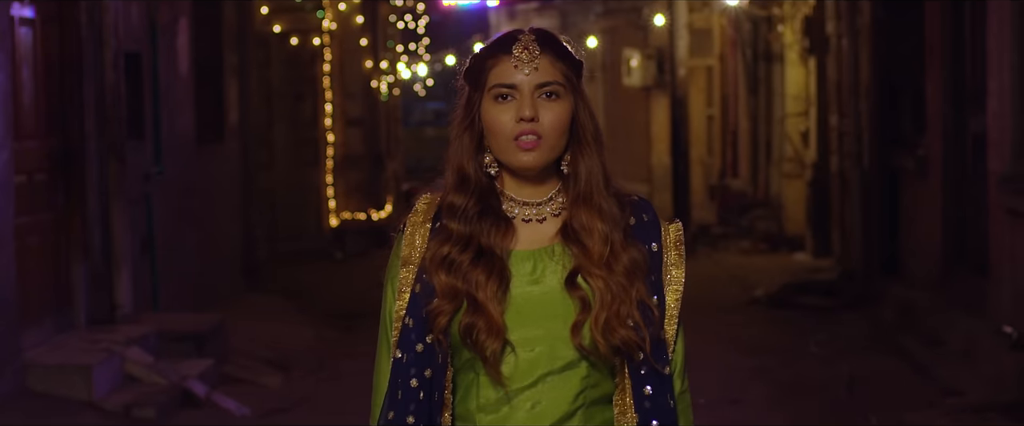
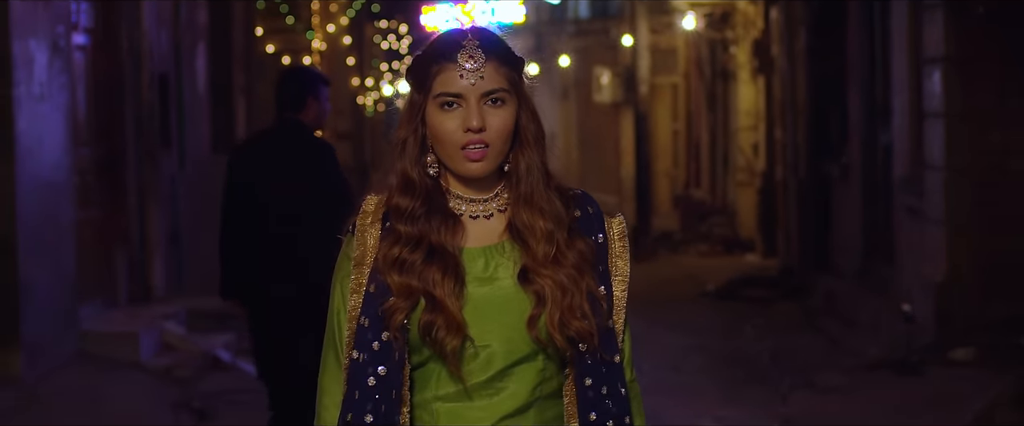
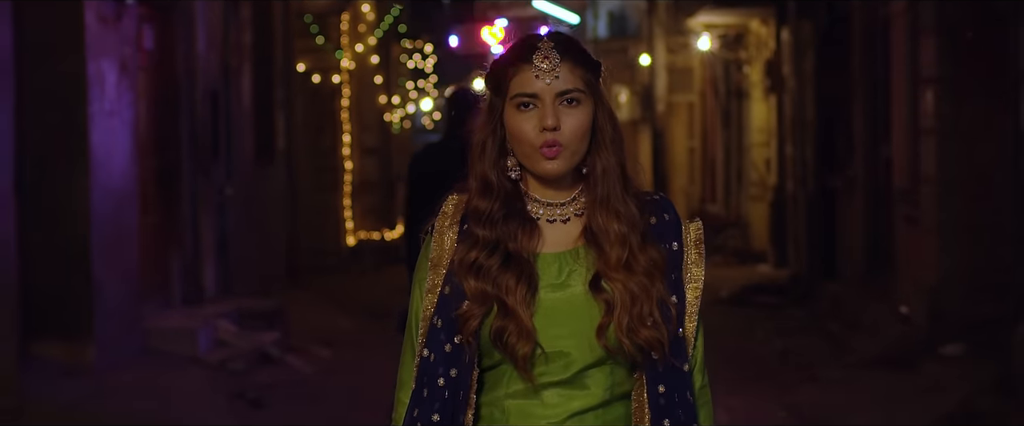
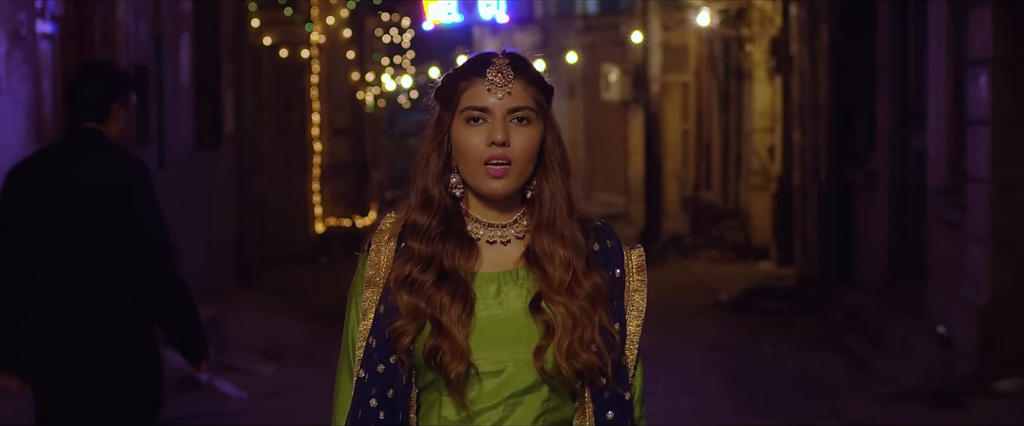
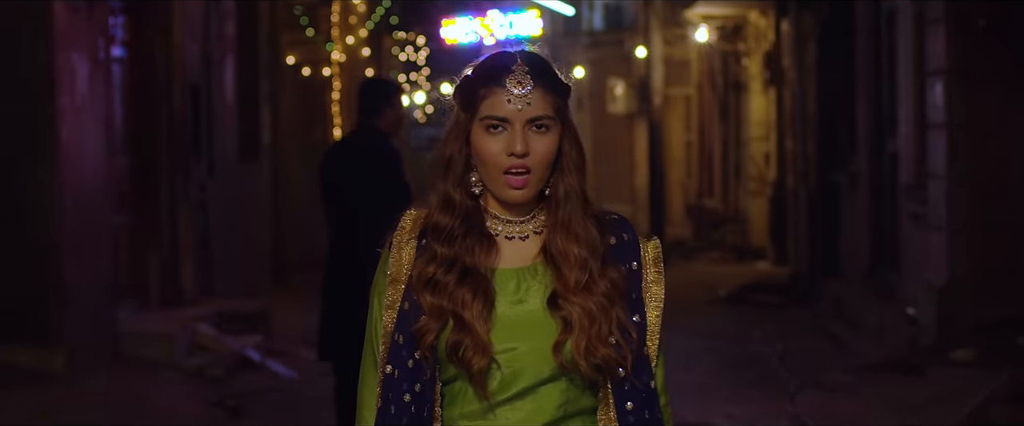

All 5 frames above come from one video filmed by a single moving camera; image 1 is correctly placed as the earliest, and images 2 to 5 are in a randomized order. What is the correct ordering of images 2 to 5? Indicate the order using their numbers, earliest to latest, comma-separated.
4, 2, 5, 3
